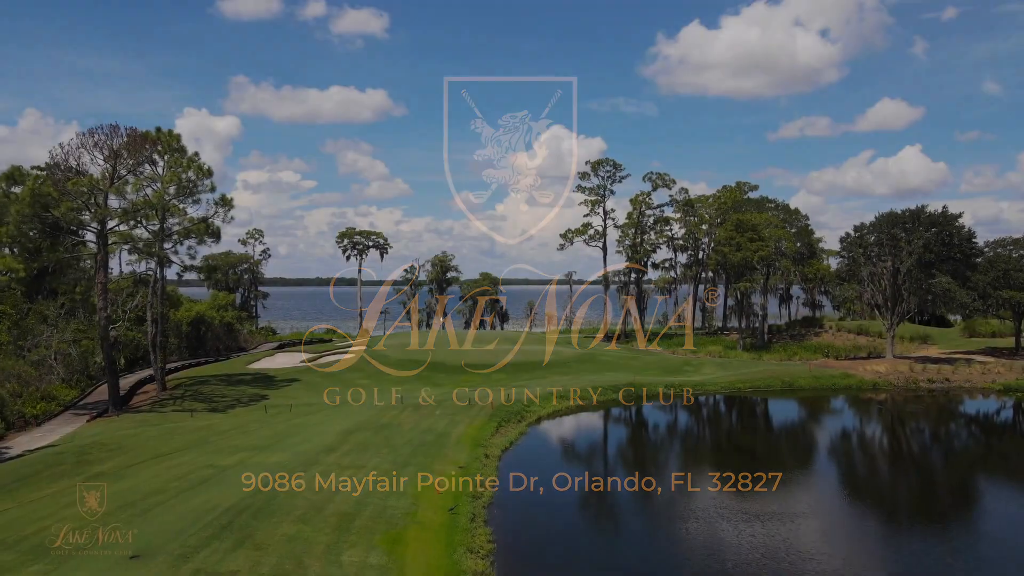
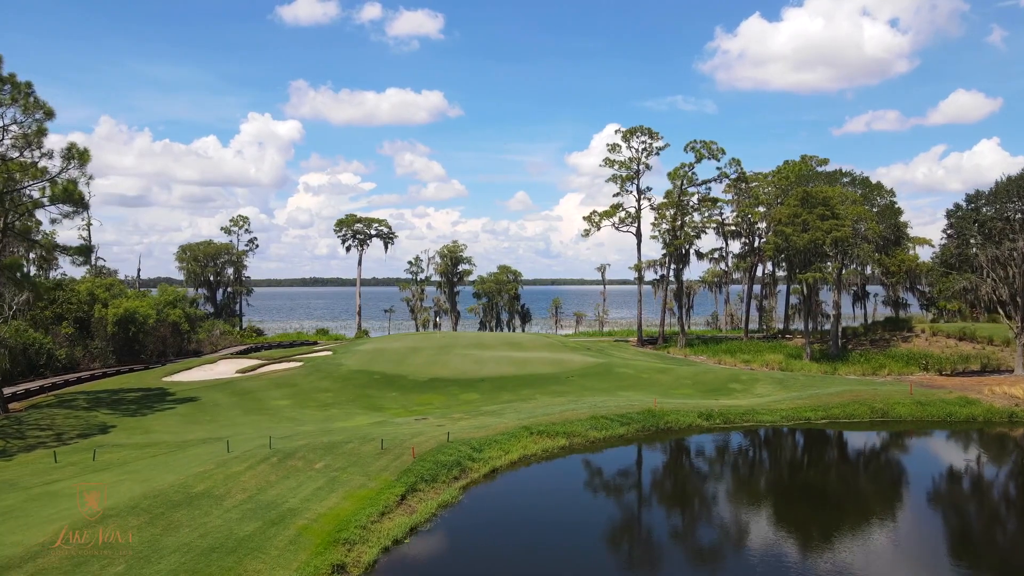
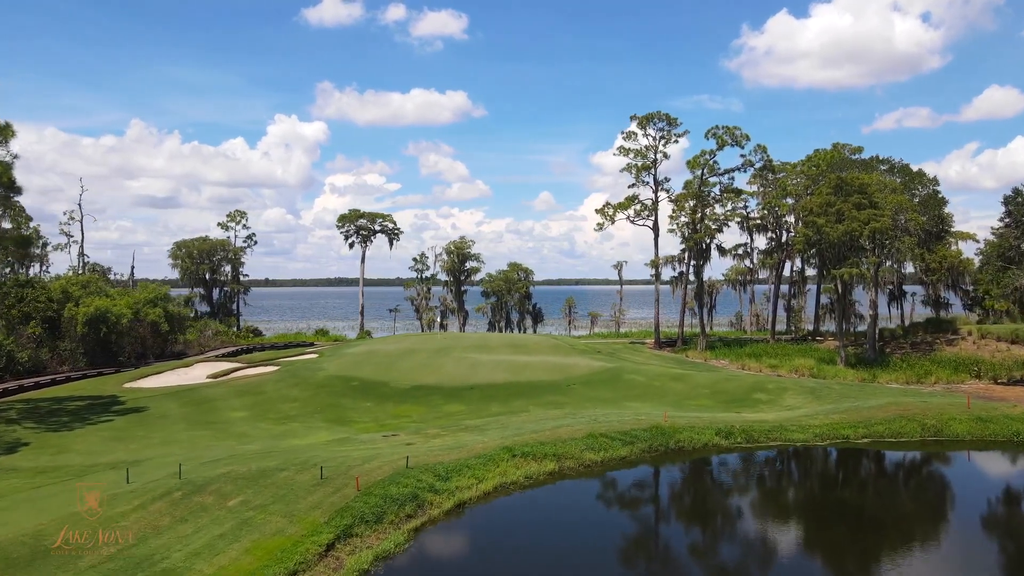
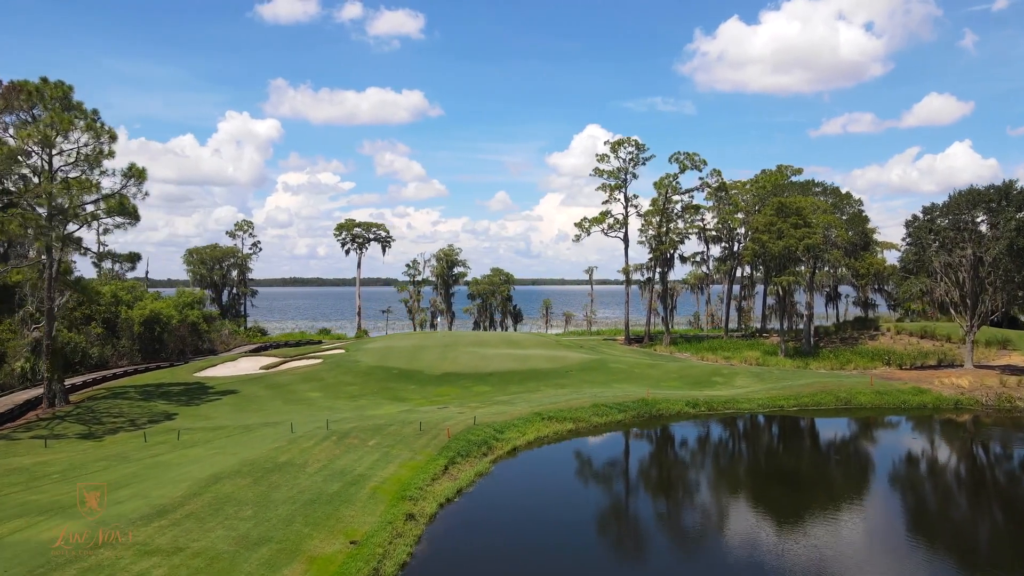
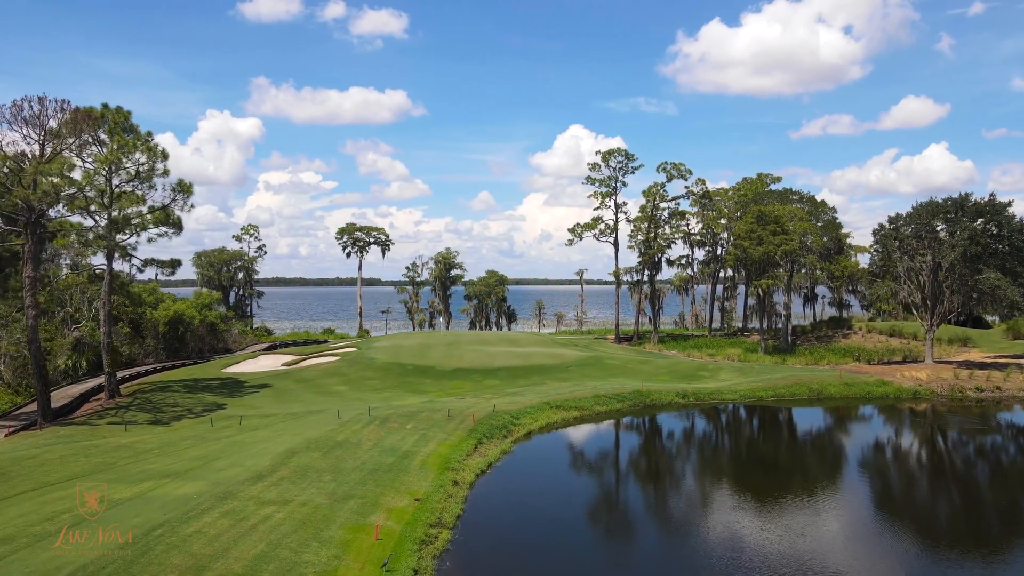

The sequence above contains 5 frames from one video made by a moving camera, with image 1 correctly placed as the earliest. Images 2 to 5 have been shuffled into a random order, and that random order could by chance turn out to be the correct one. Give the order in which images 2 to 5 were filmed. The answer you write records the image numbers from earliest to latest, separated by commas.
5, 4, 2, 3
